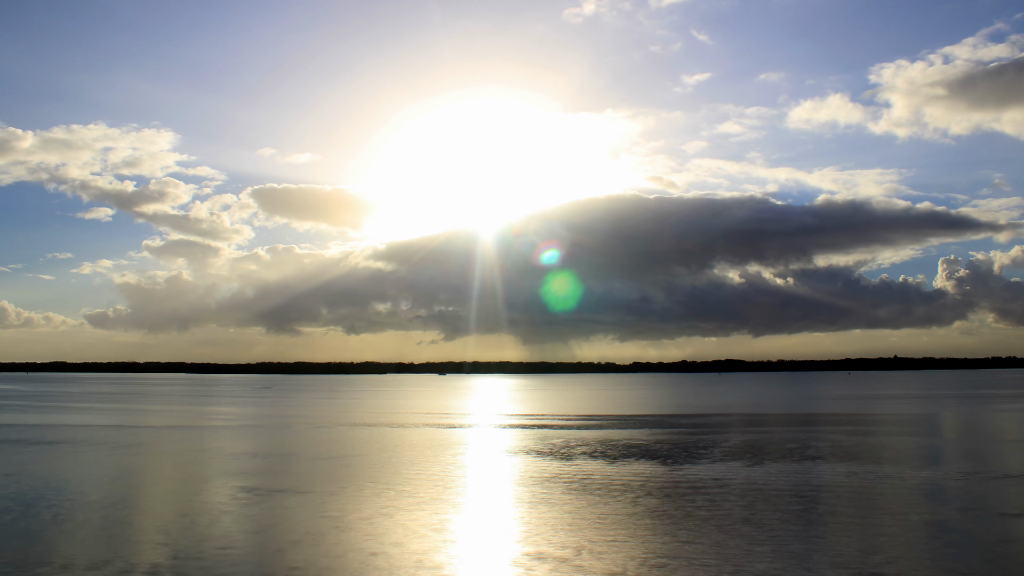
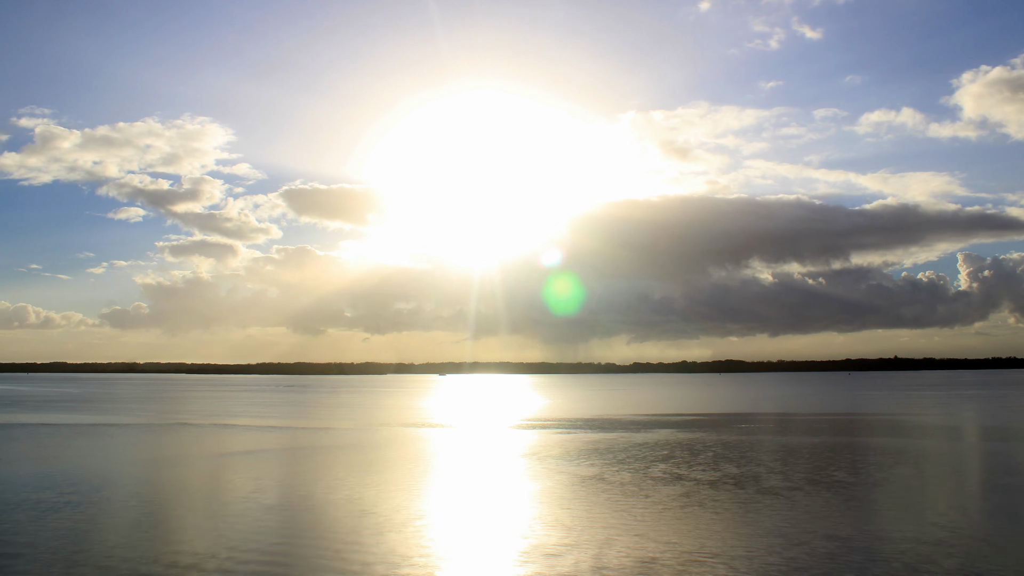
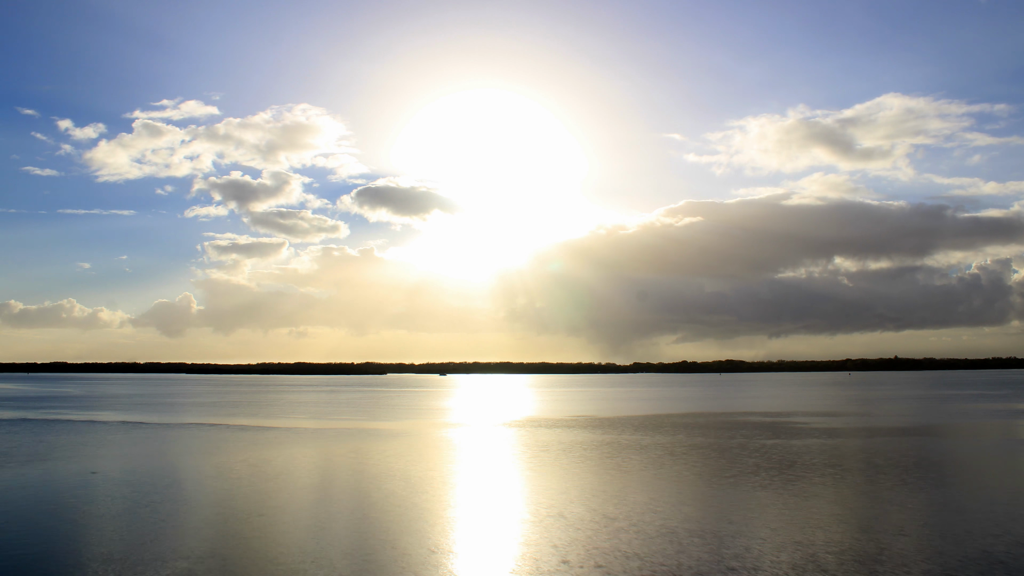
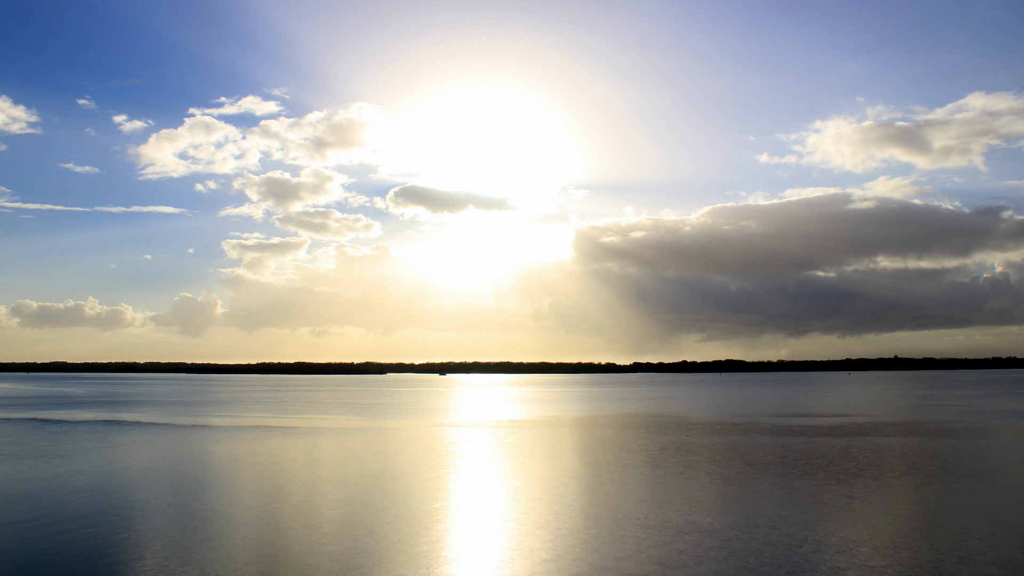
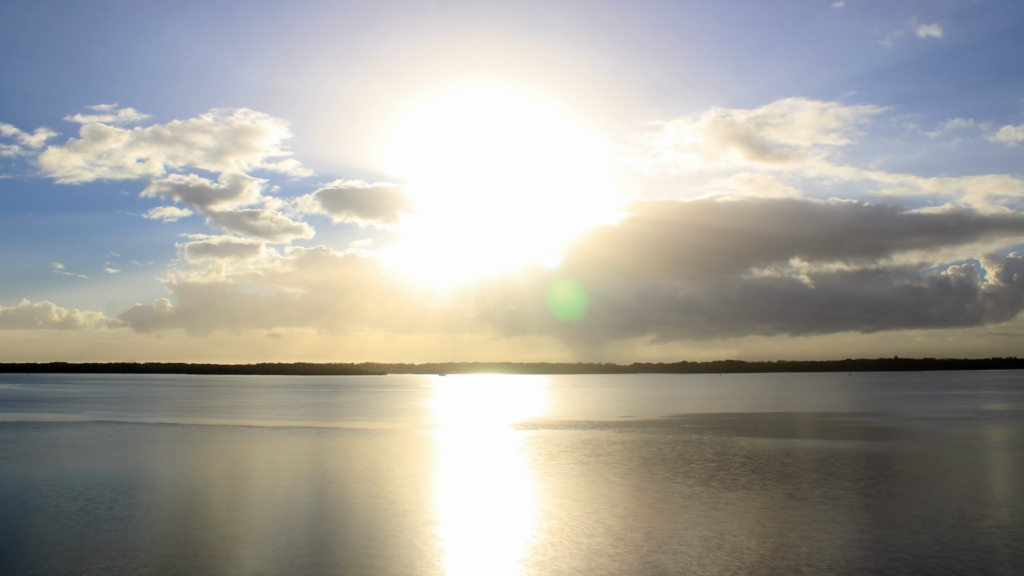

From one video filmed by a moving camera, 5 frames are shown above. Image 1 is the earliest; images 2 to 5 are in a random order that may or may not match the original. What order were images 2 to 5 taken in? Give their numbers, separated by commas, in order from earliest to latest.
2, 5, 3, 4
